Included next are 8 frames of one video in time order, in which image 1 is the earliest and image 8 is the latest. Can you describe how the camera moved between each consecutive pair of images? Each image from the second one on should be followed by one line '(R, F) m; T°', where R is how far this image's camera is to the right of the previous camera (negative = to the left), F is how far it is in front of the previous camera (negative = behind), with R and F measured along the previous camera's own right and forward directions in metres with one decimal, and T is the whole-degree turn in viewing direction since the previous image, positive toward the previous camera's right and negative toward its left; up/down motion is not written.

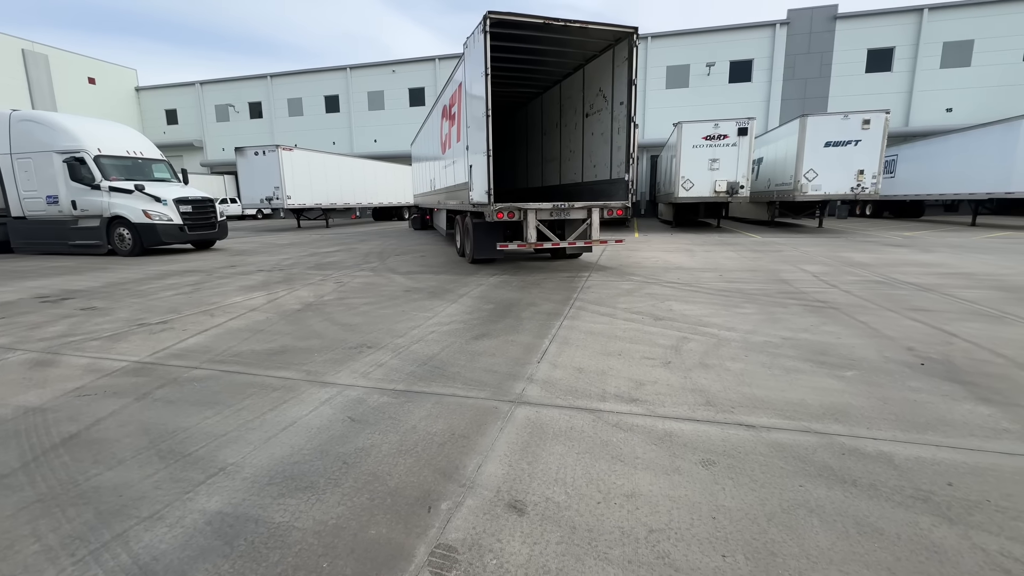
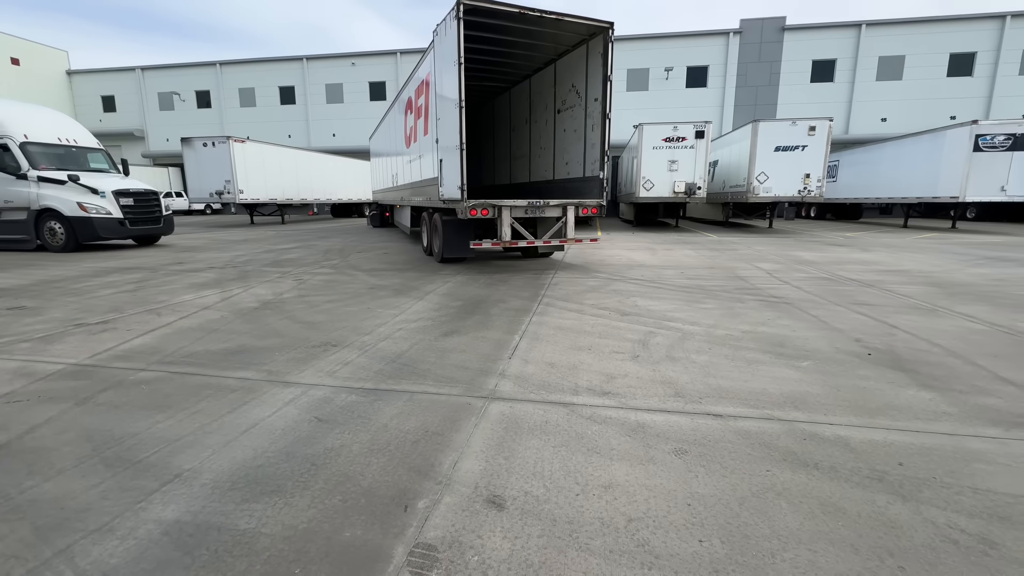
(-0.1, 0.0) m; +5°
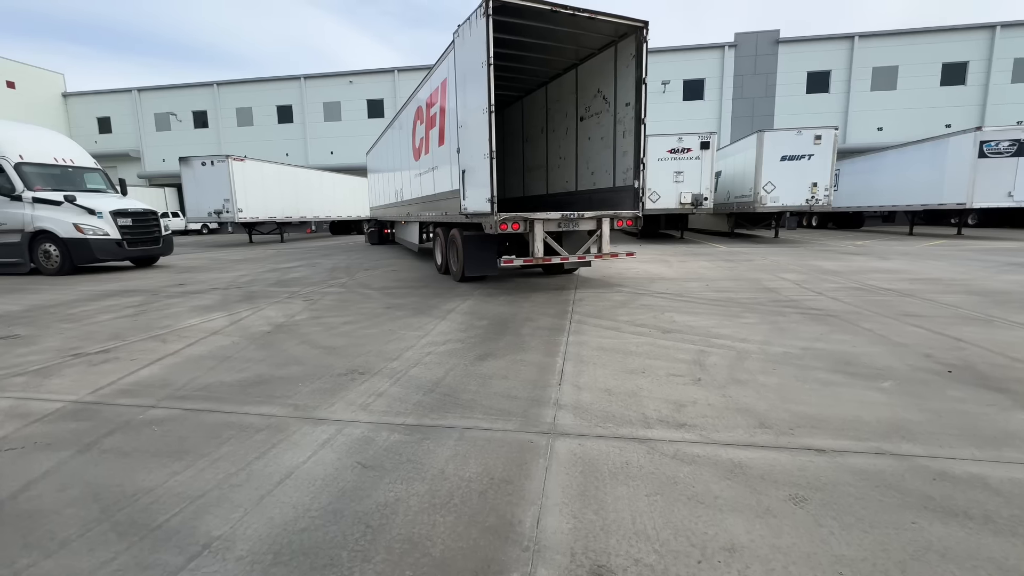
(-0.5, +0.4) m; +1°
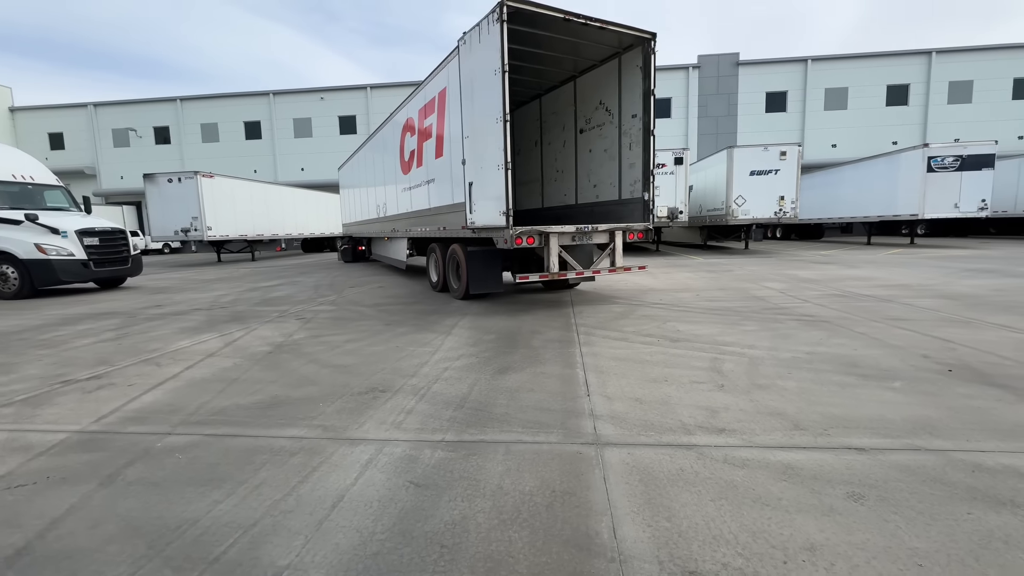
(-0.5, 0.0) m; +4°
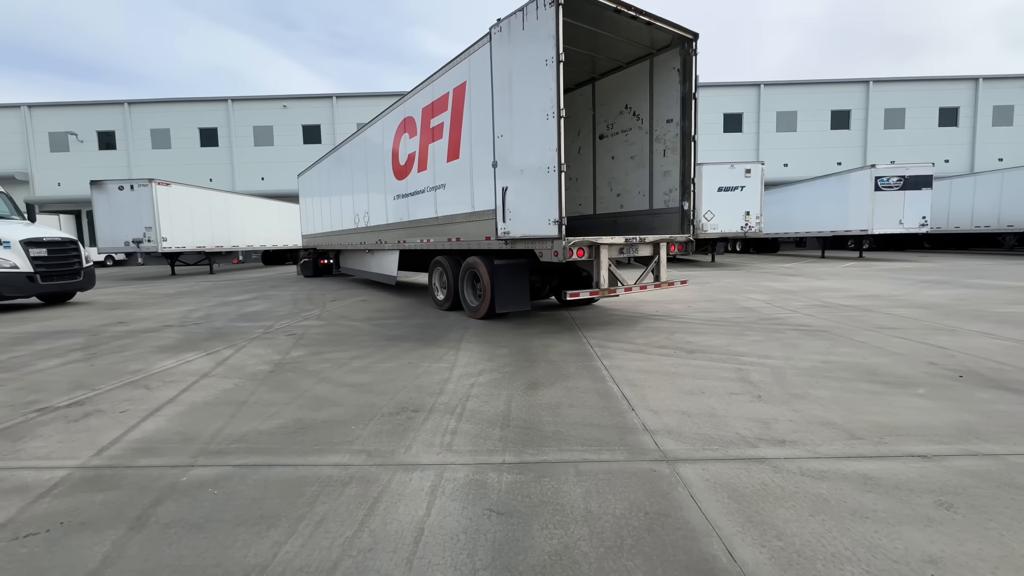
(-0.7, +0.2) m; +5°
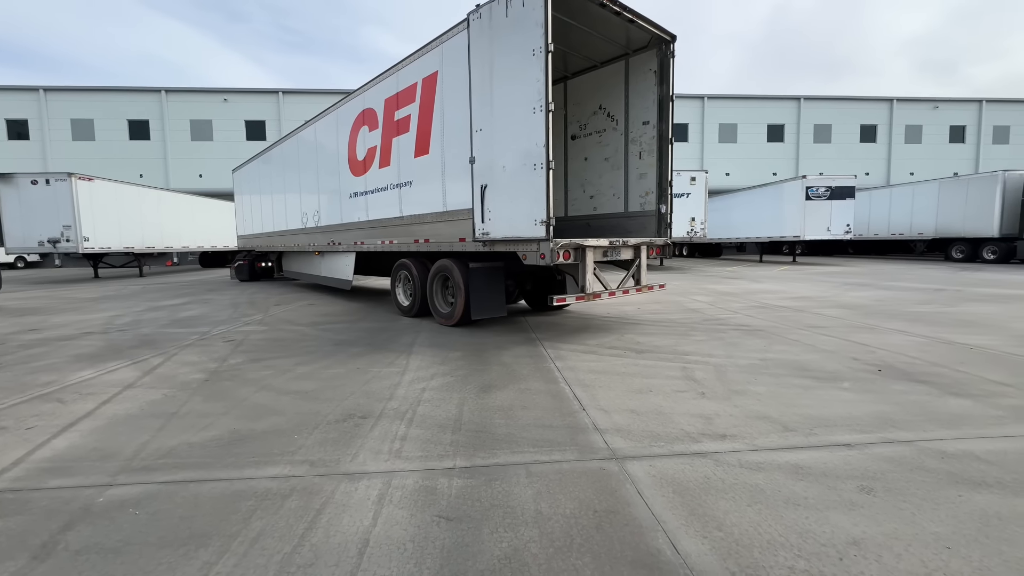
(0.0, 0.0) m; +6°
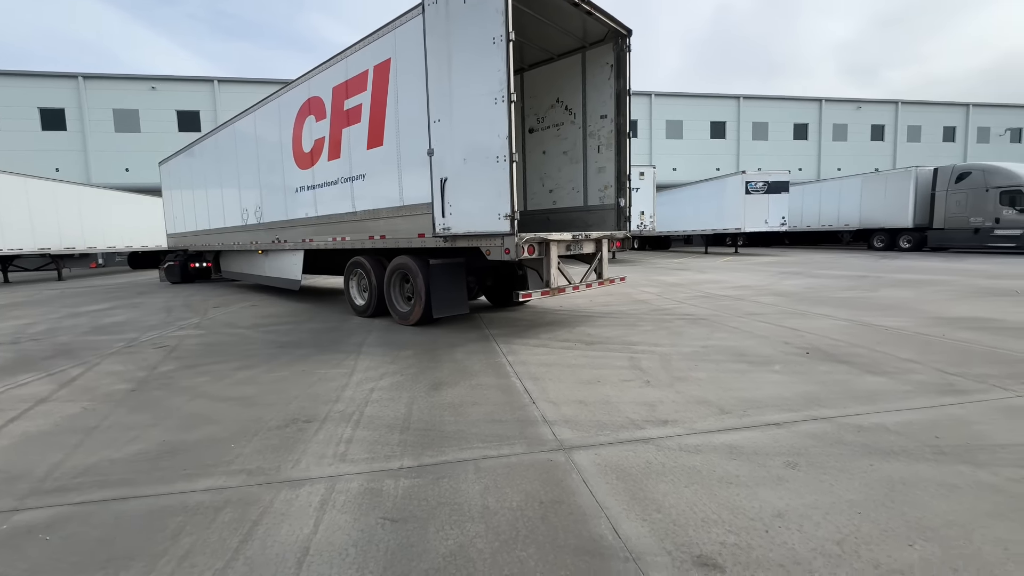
(+0.1, 0.0) m; +5°
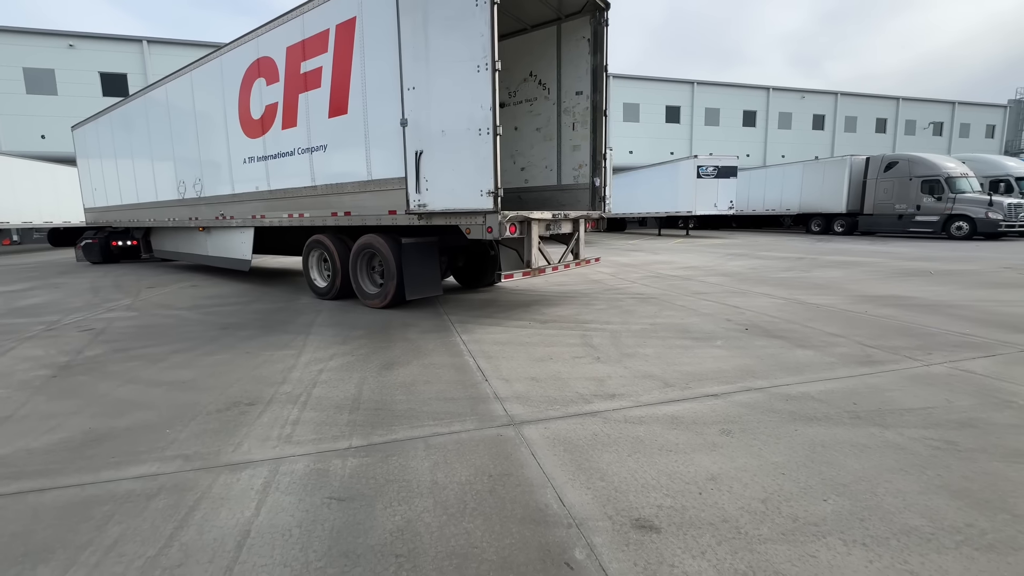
(+0.1, 0.0) m; +5°
